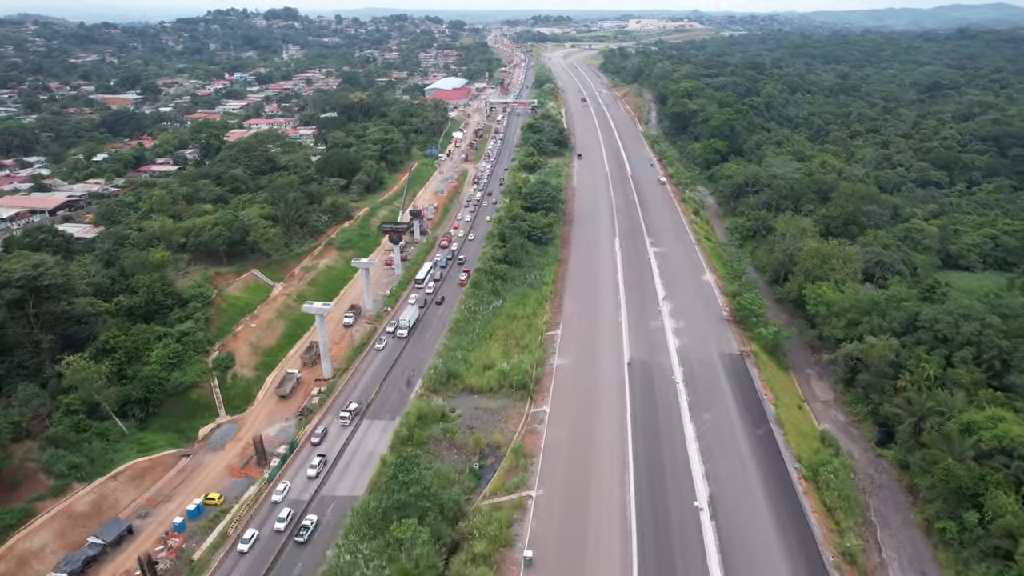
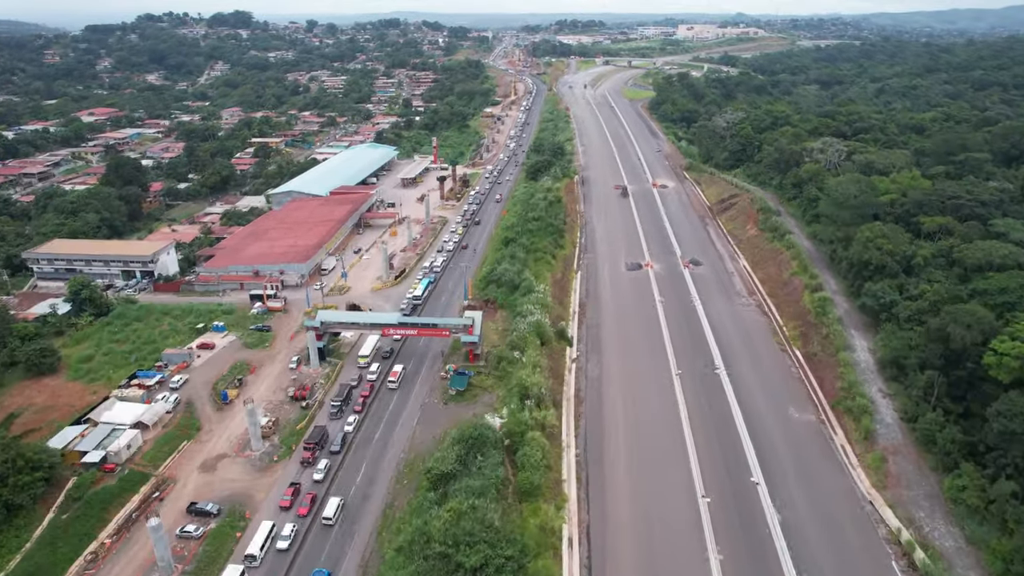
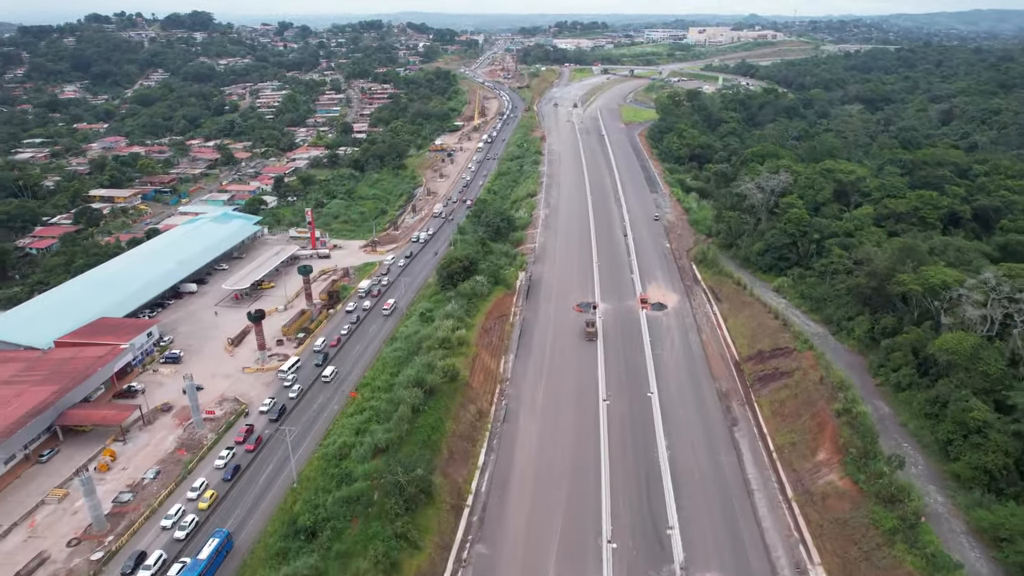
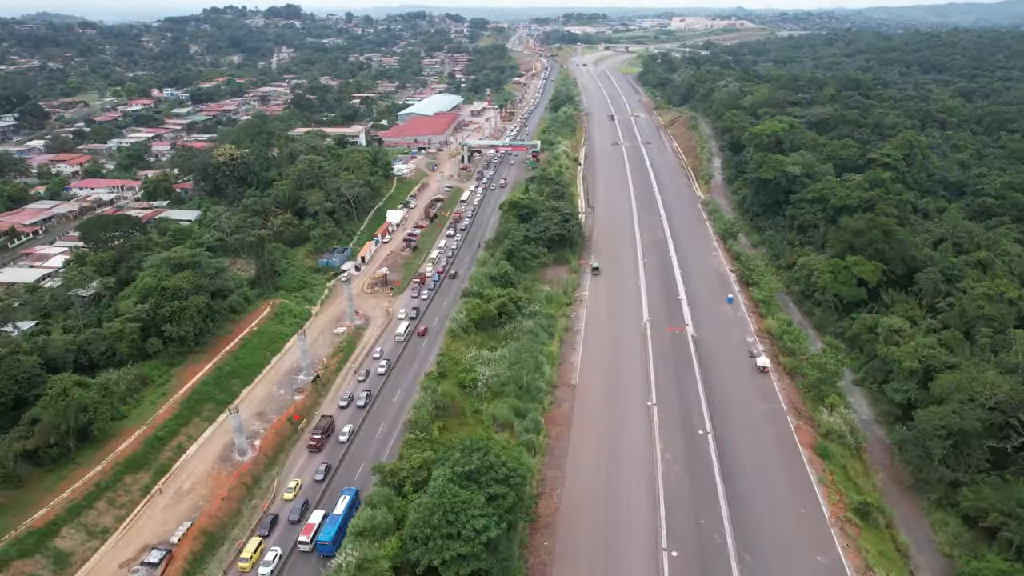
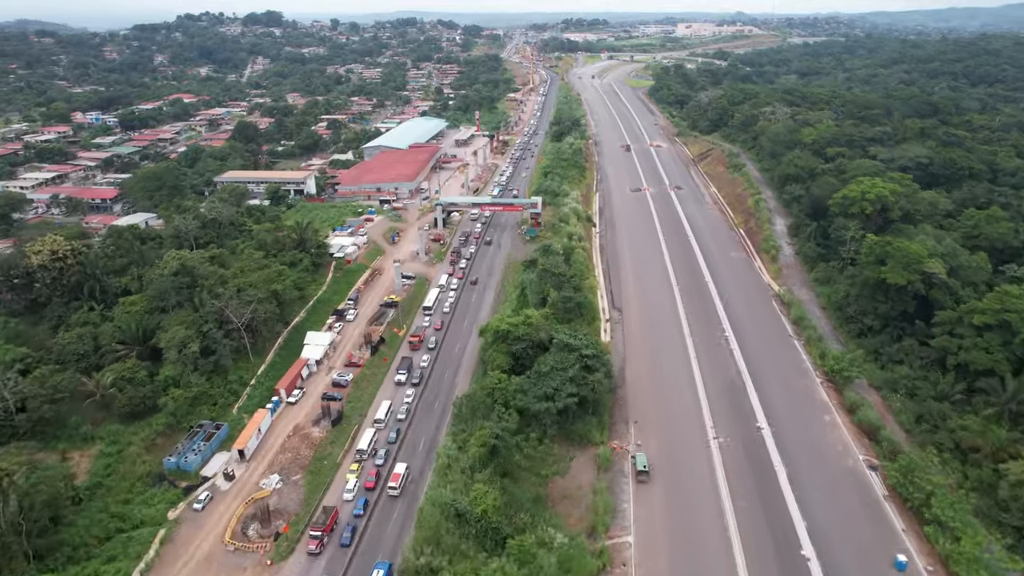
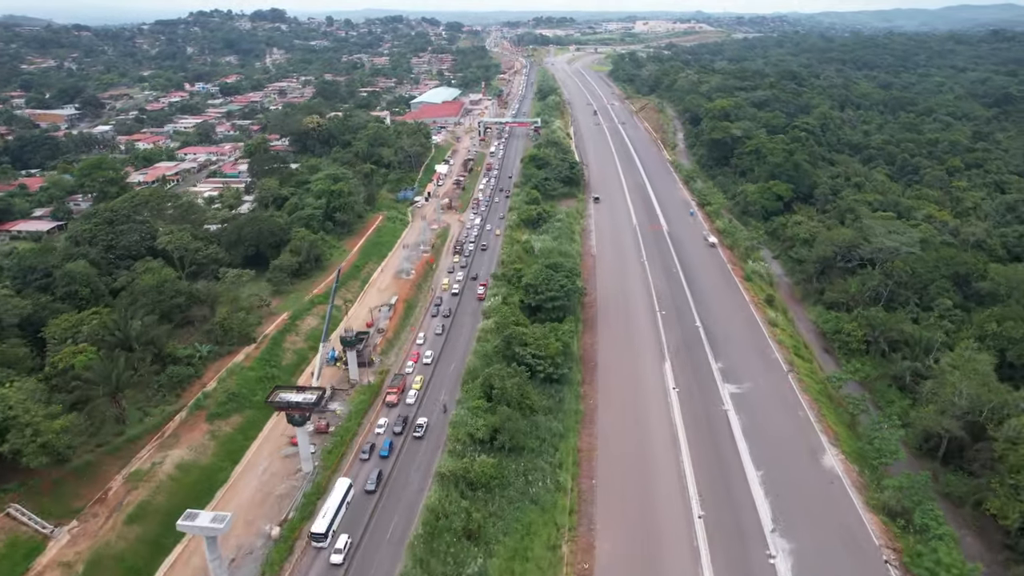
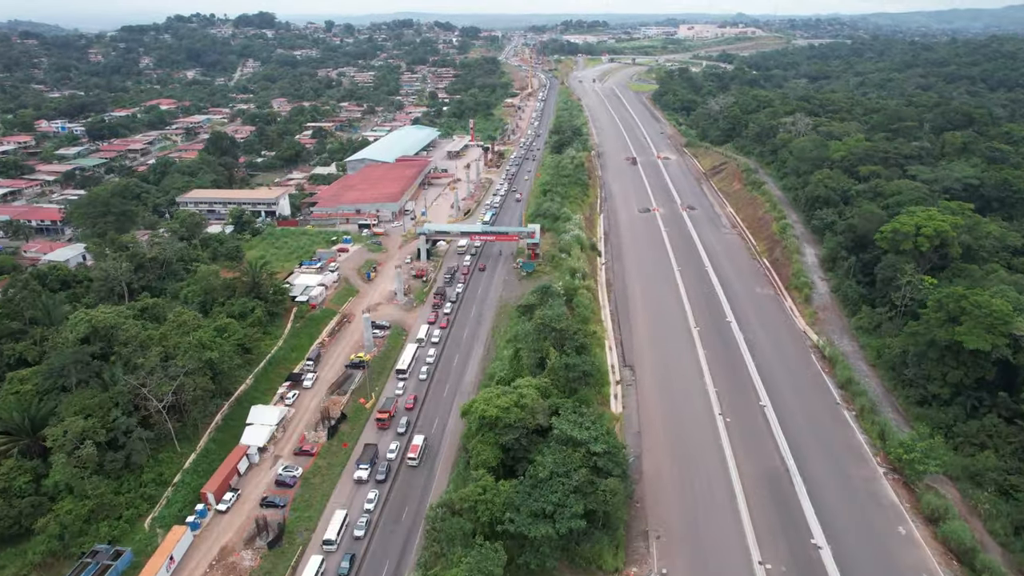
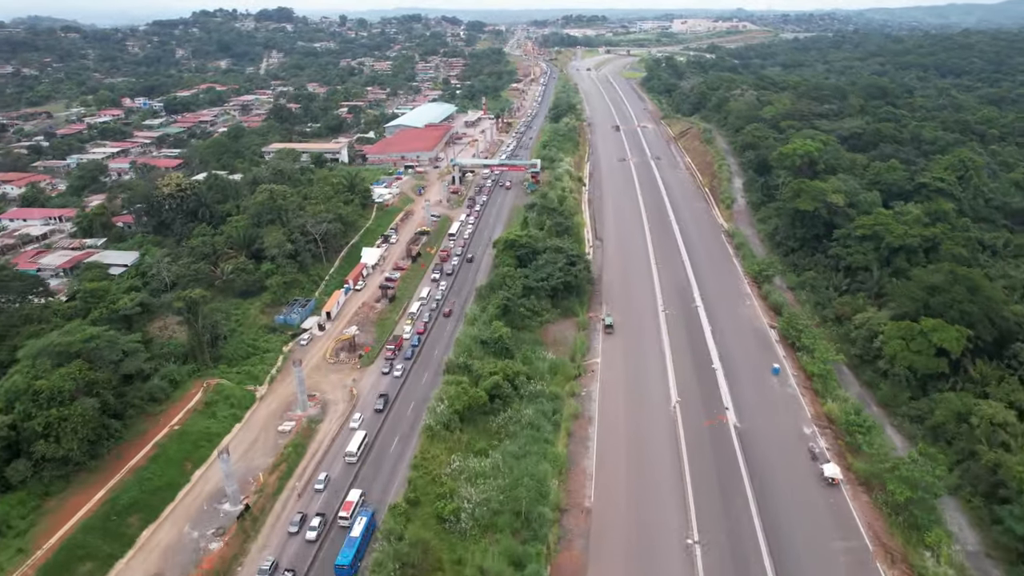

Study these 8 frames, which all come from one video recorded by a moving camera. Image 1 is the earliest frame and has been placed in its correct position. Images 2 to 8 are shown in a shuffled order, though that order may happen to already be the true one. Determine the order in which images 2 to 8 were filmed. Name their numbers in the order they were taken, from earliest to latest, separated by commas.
6, 4, 8, 5, 7, 2, 3
